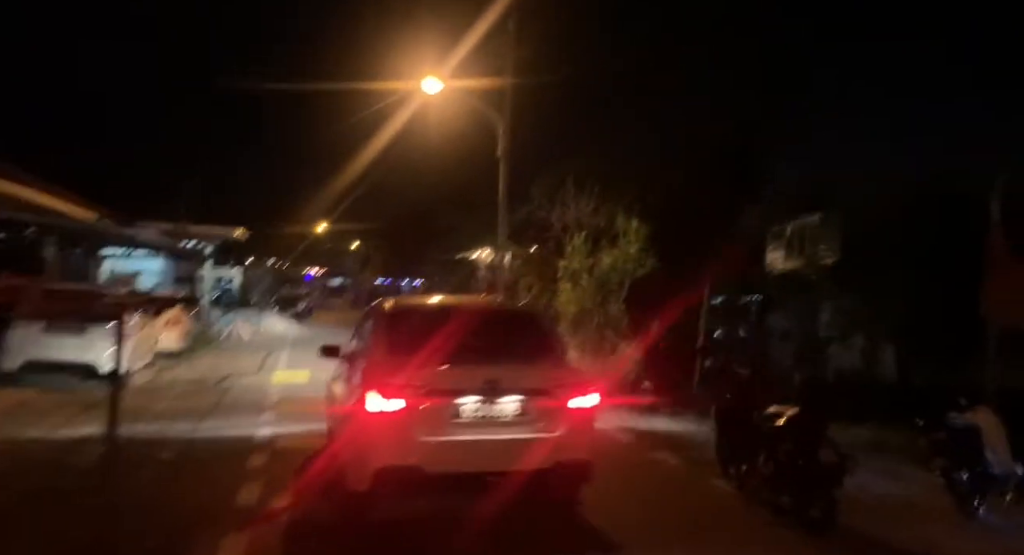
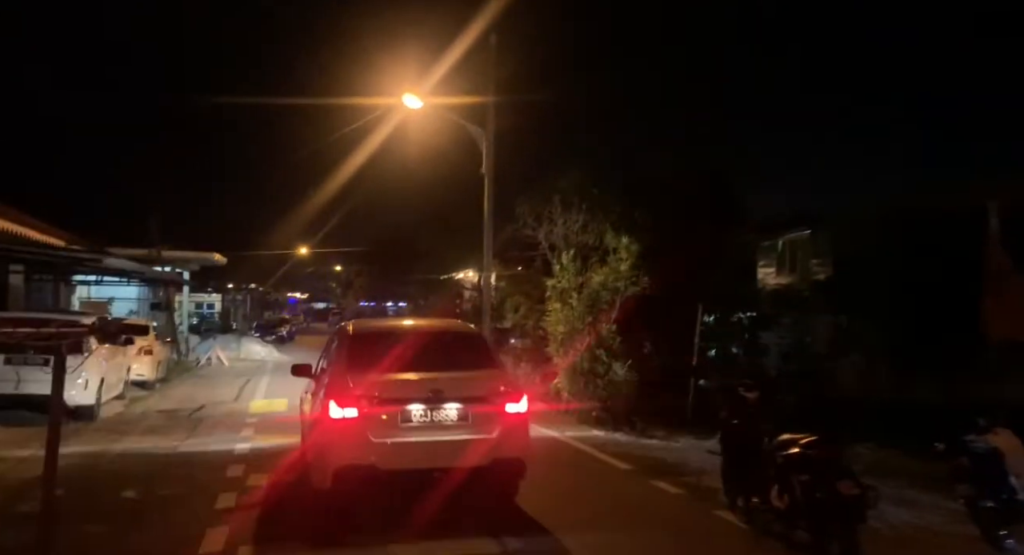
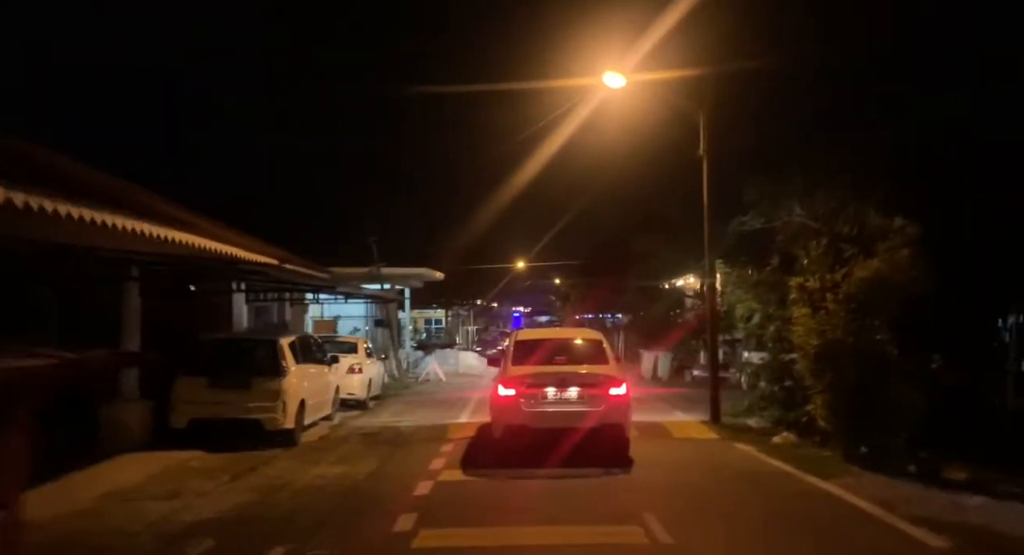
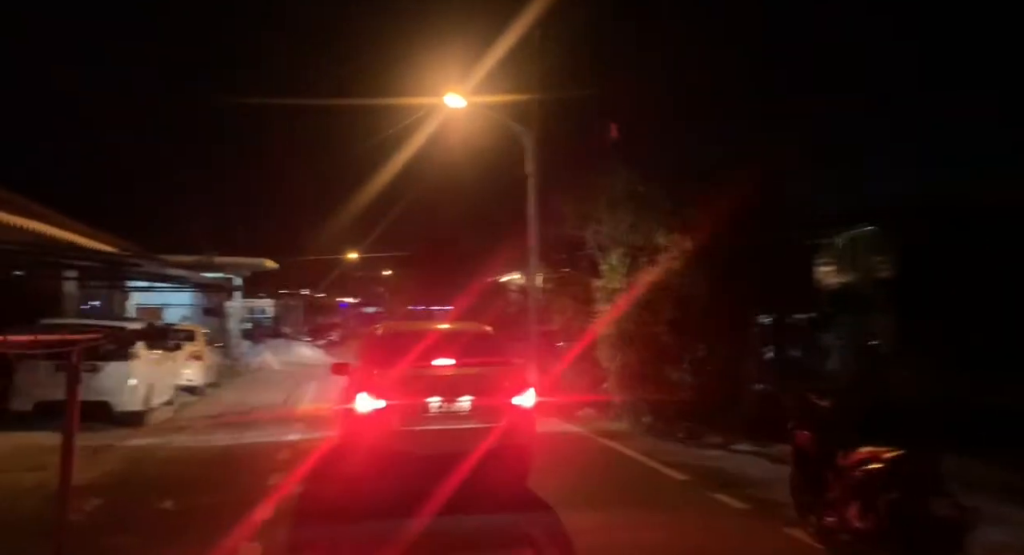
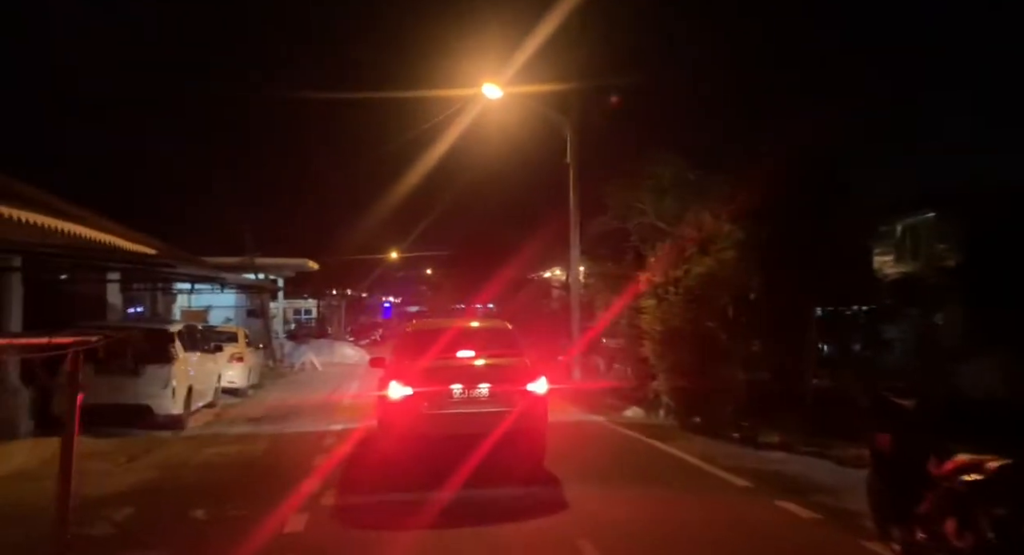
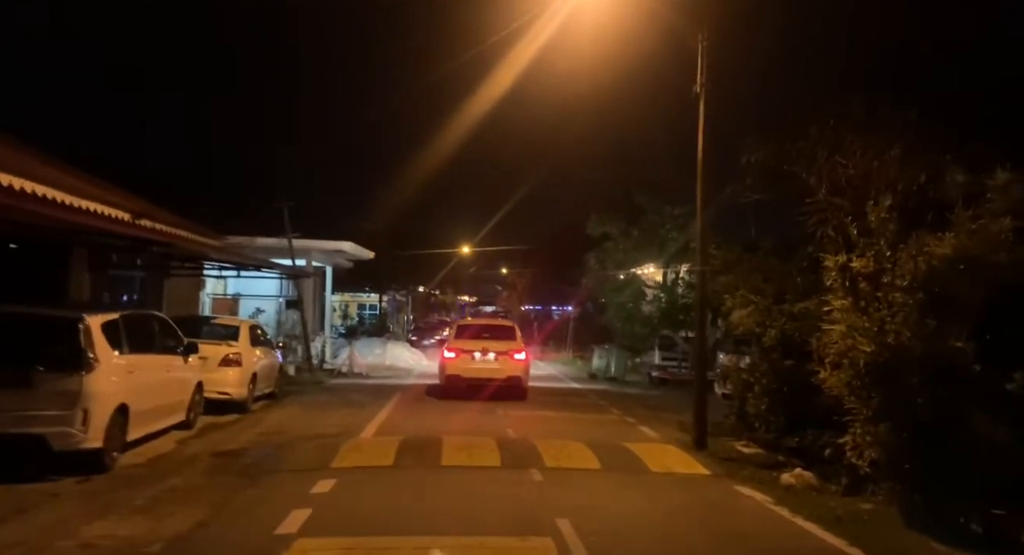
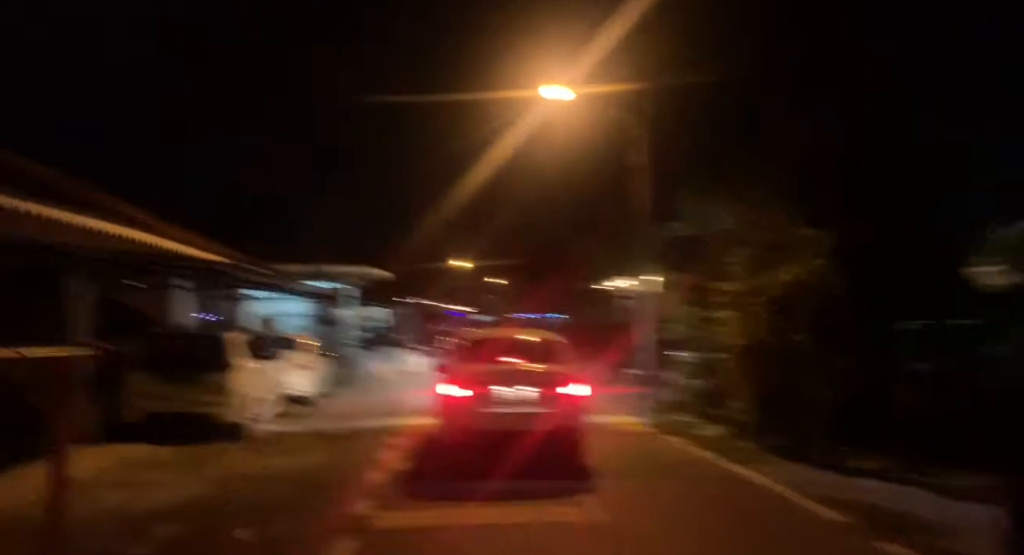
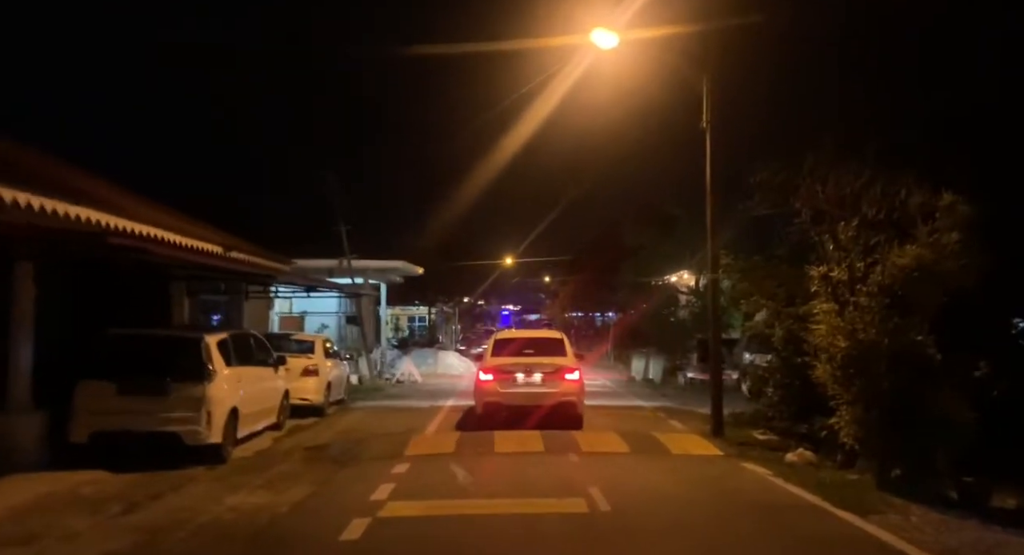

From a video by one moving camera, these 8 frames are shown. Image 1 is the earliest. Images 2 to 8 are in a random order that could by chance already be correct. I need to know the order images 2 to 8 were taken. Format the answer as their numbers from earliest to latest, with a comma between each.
2, 4, 5, 7, 3, 8, 6
